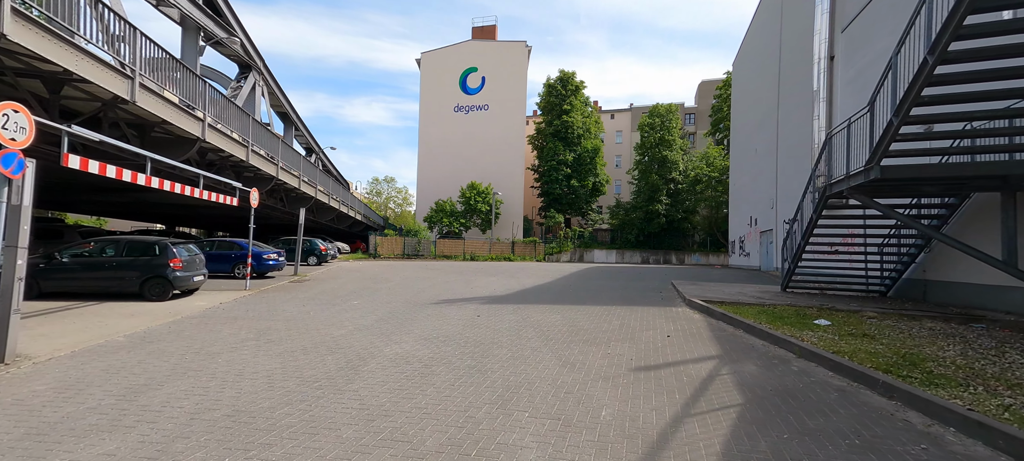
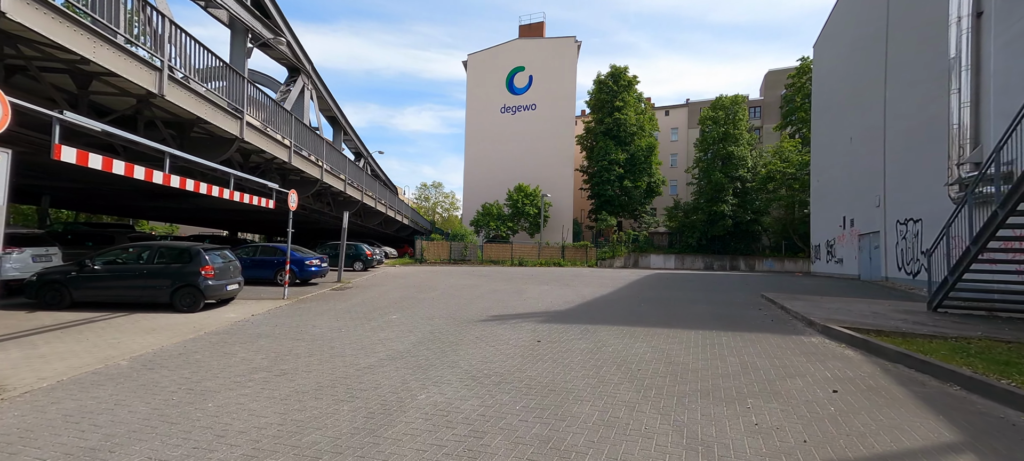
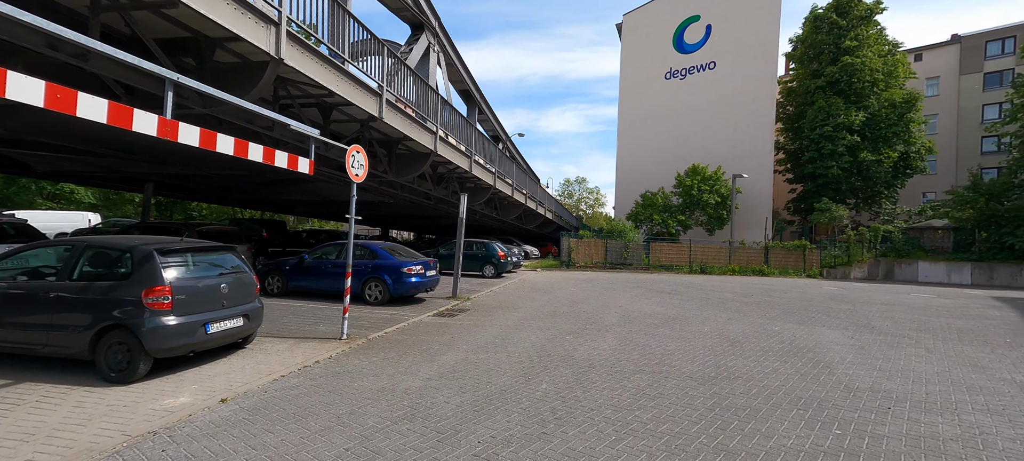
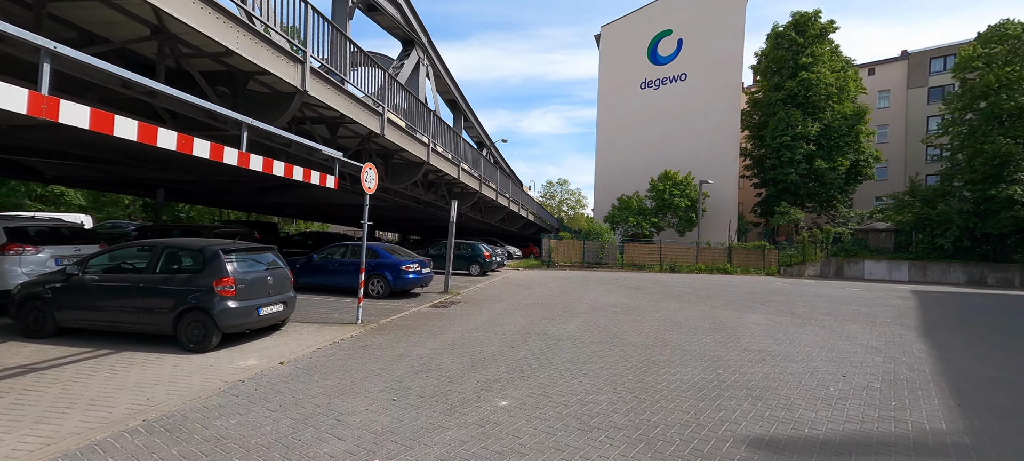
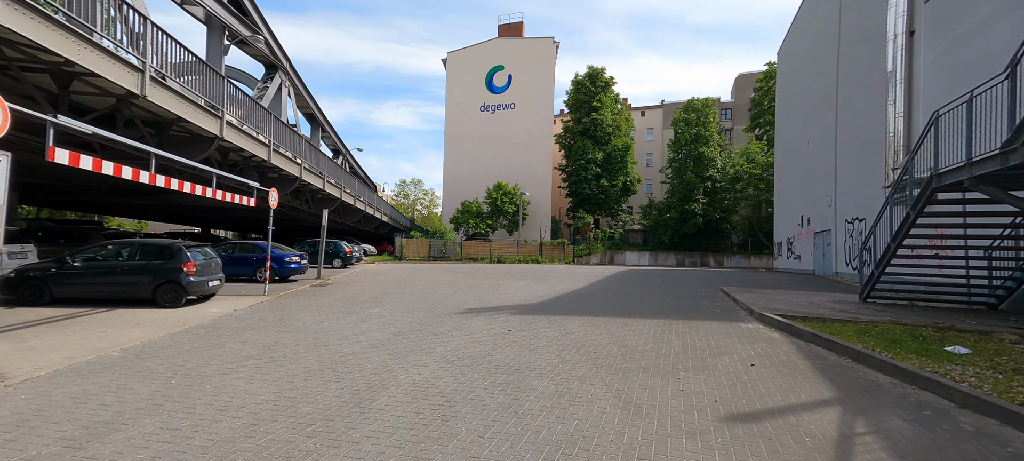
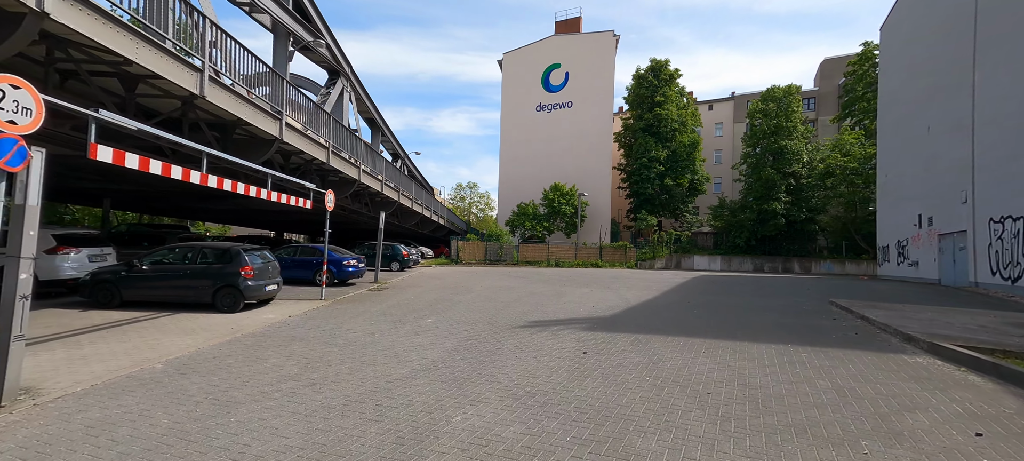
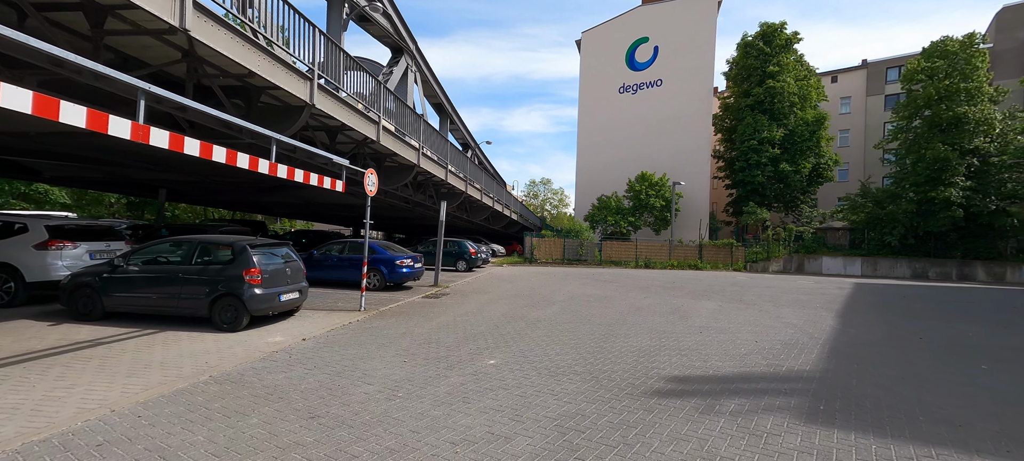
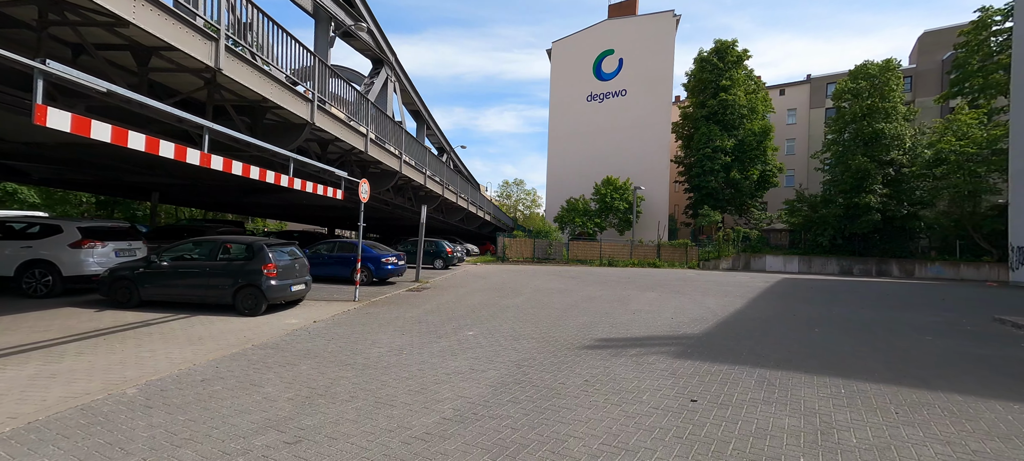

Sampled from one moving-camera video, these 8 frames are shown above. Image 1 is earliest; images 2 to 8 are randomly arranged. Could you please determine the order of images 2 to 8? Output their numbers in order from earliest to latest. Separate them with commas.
5, 2, 6, 8, 7, 4, 3
